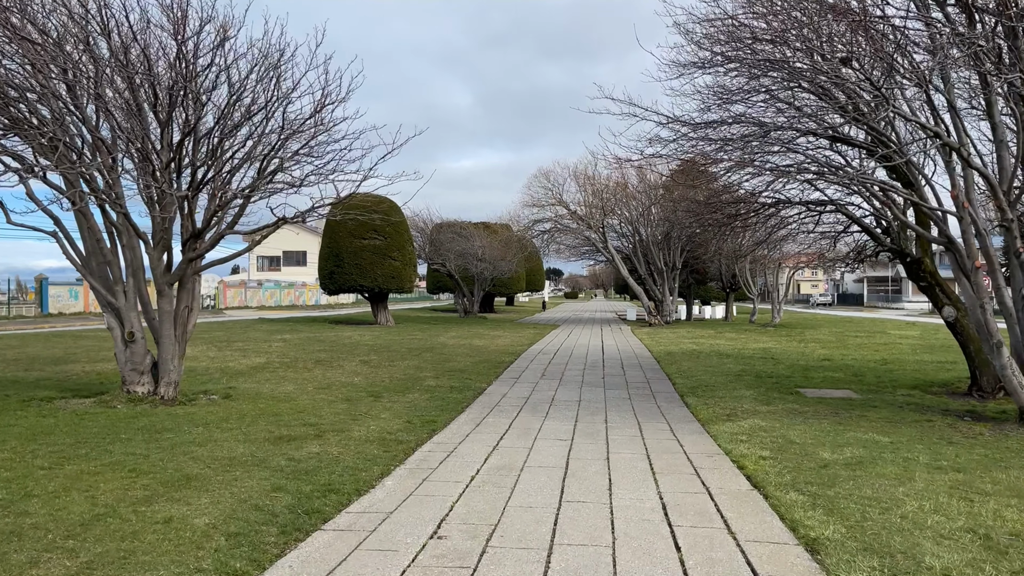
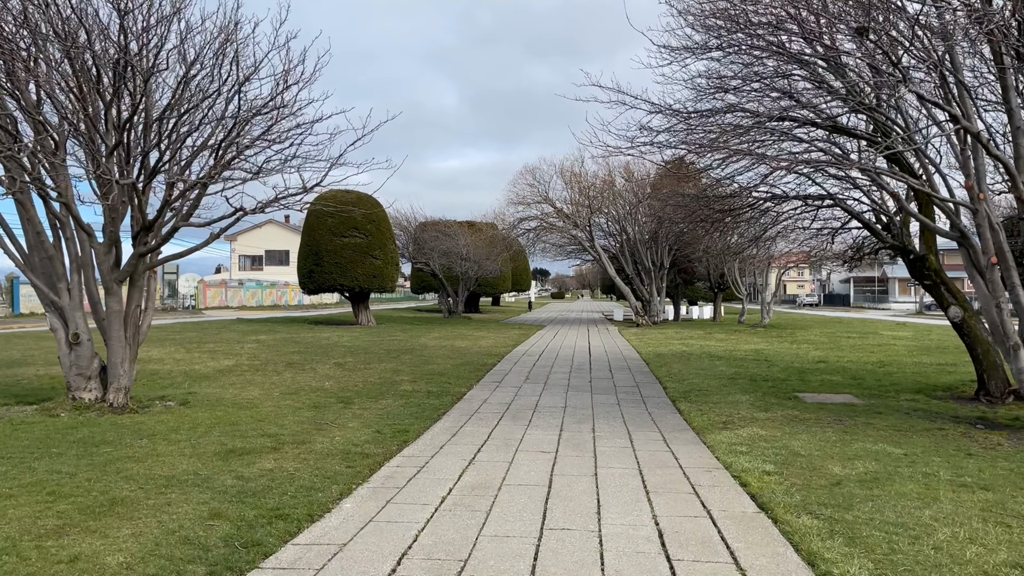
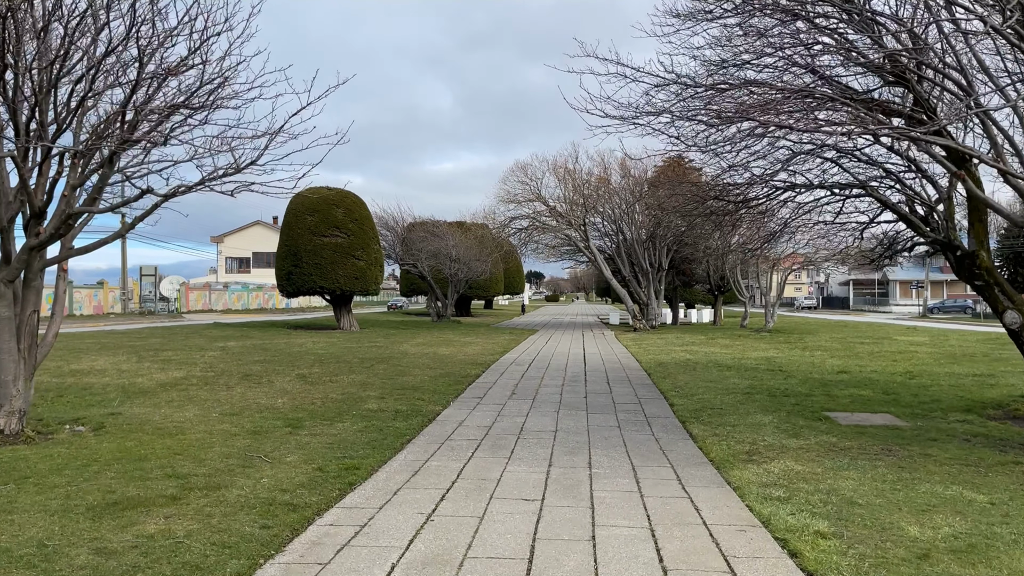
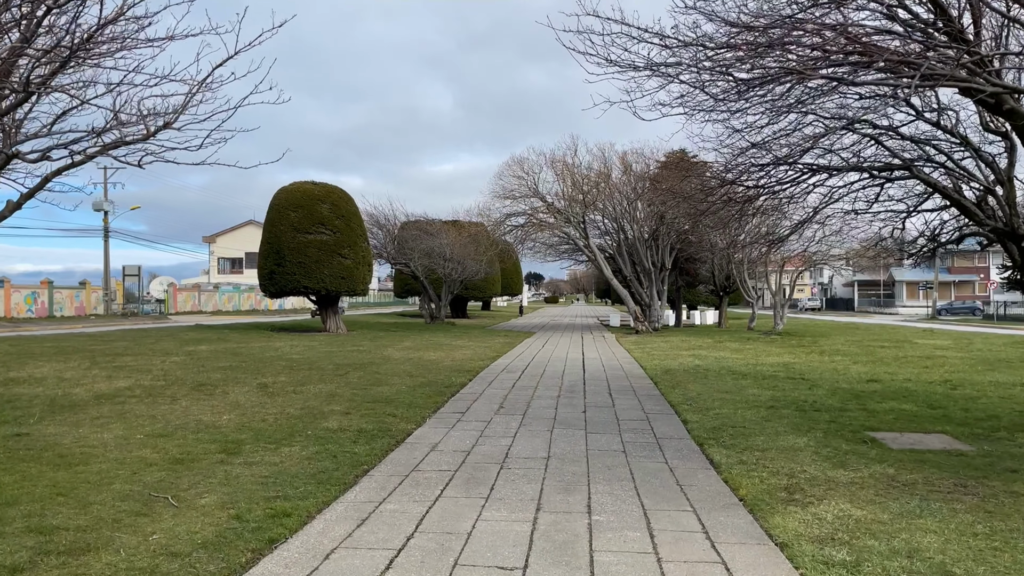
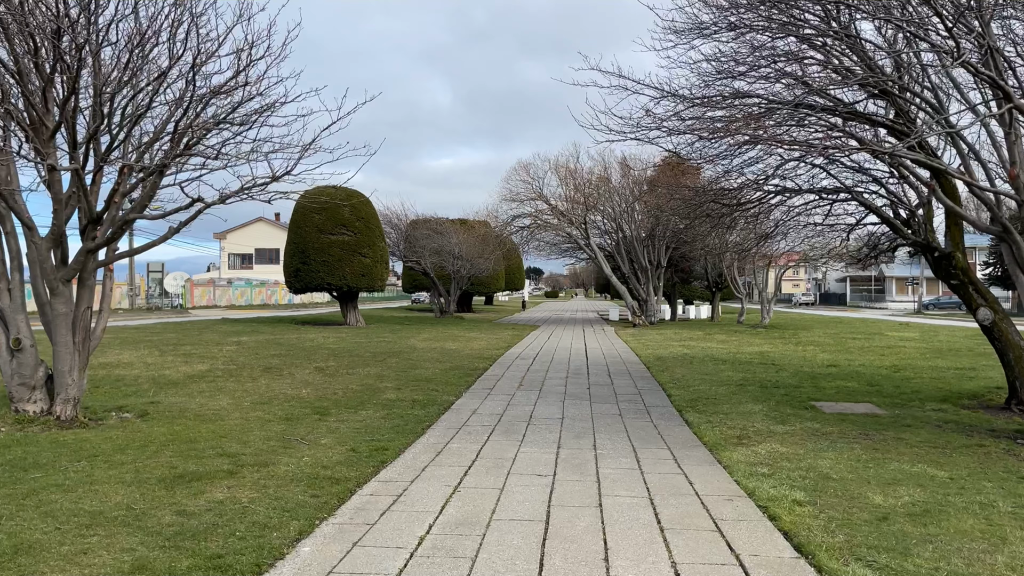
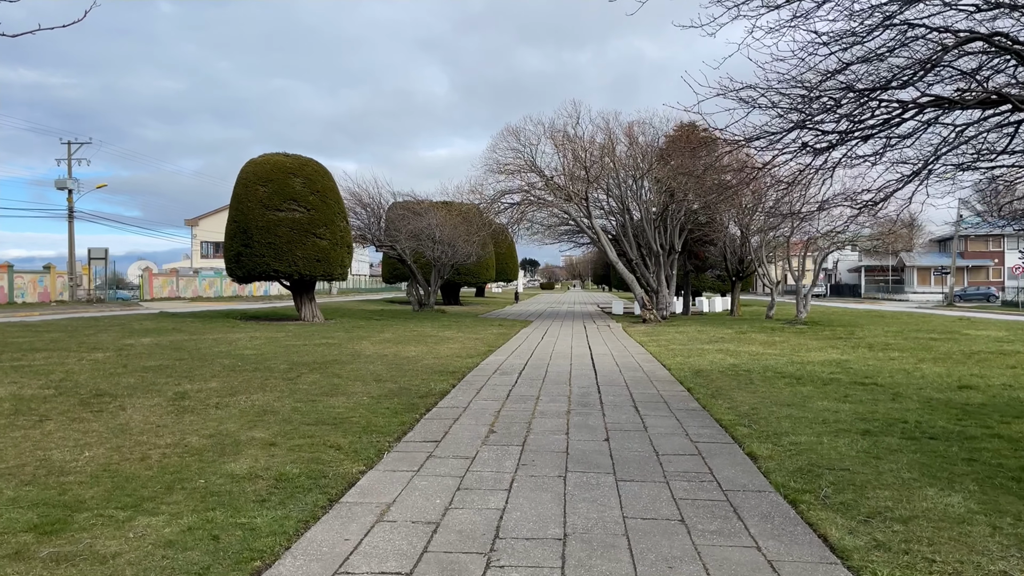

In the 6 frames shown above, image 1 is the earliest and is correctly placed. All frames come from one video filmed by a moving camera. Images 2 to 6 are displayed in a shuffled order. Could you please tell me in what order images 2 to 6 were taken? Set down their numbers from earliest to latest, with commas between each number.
2, 5, 3, 4, 6
